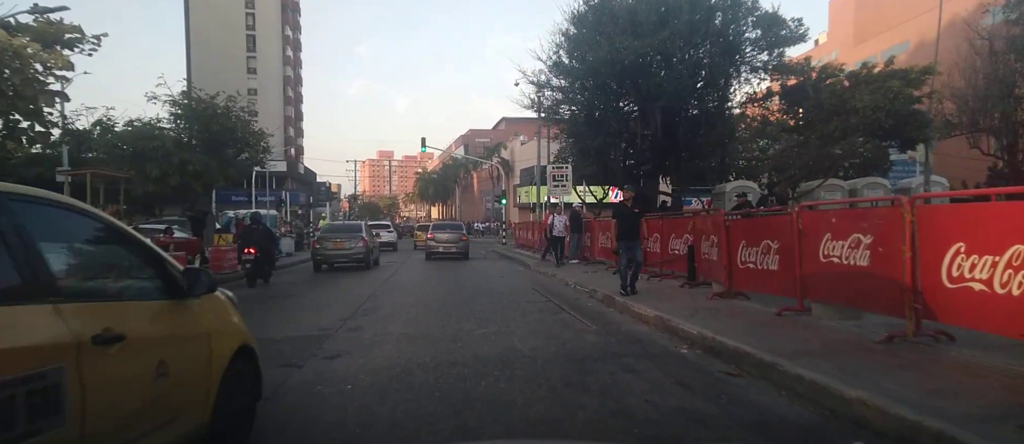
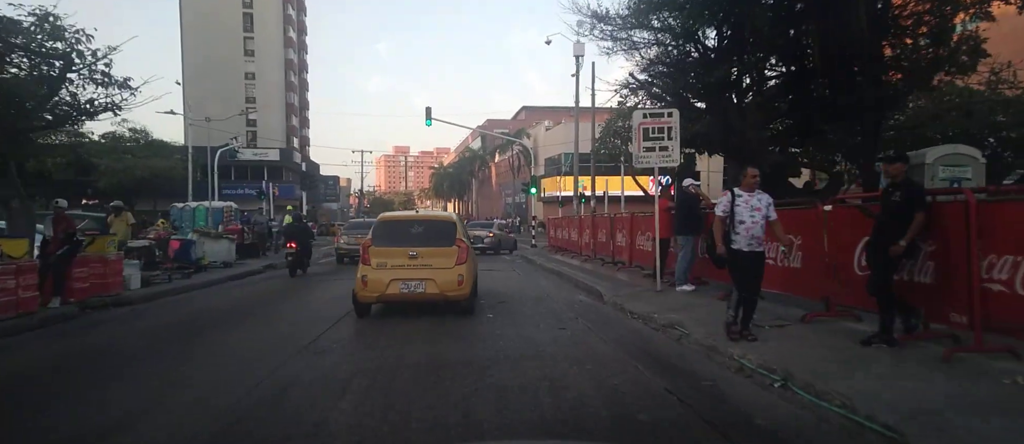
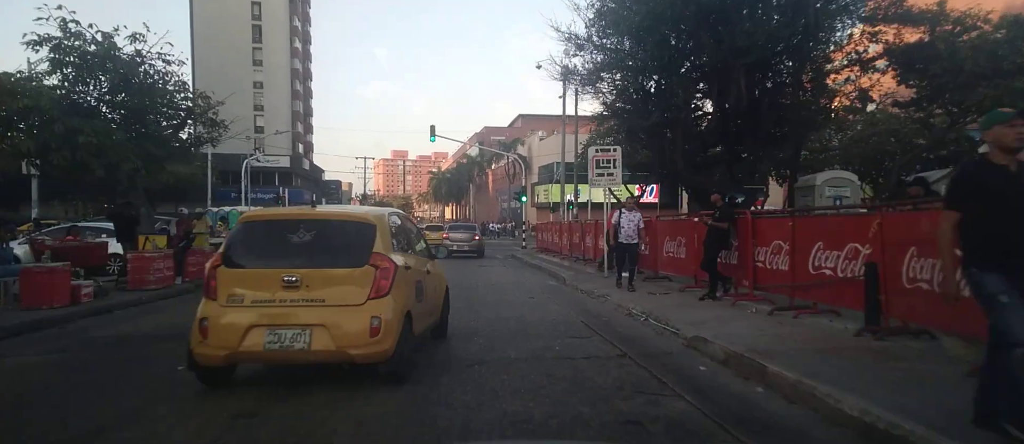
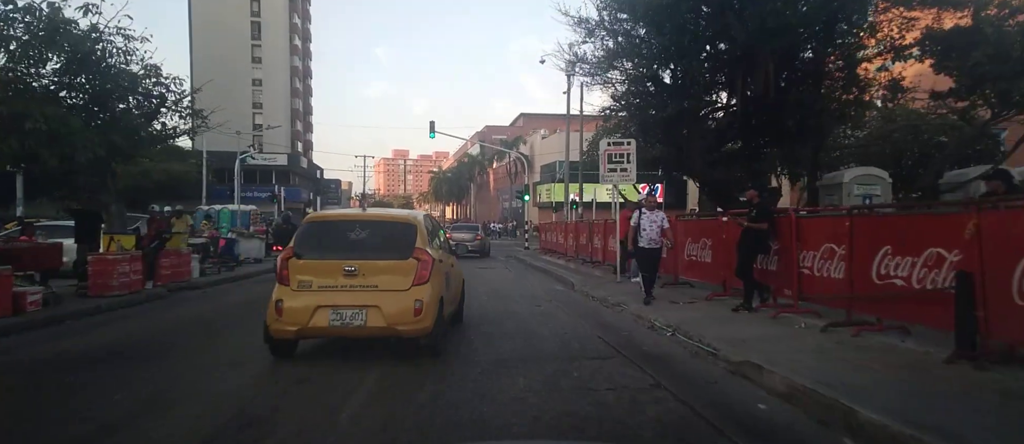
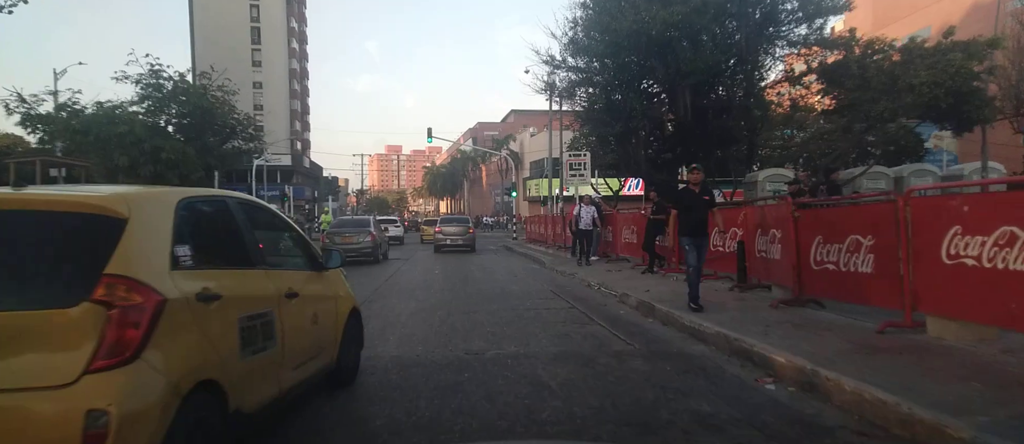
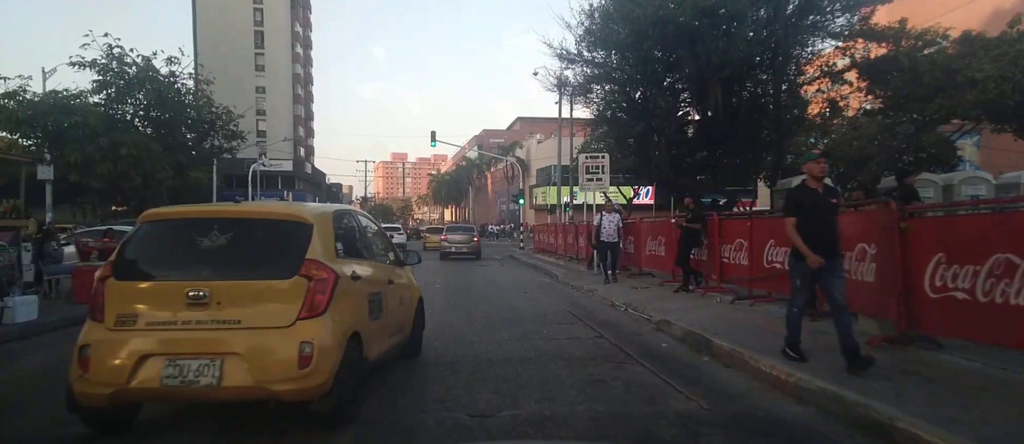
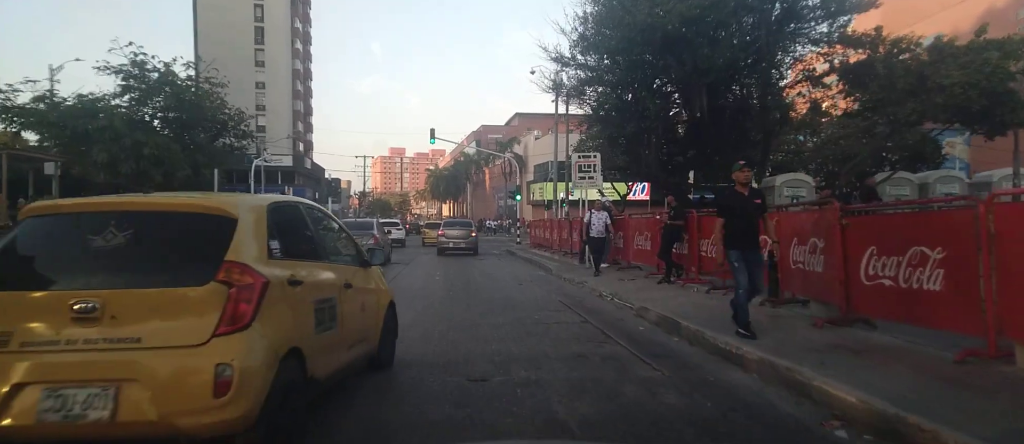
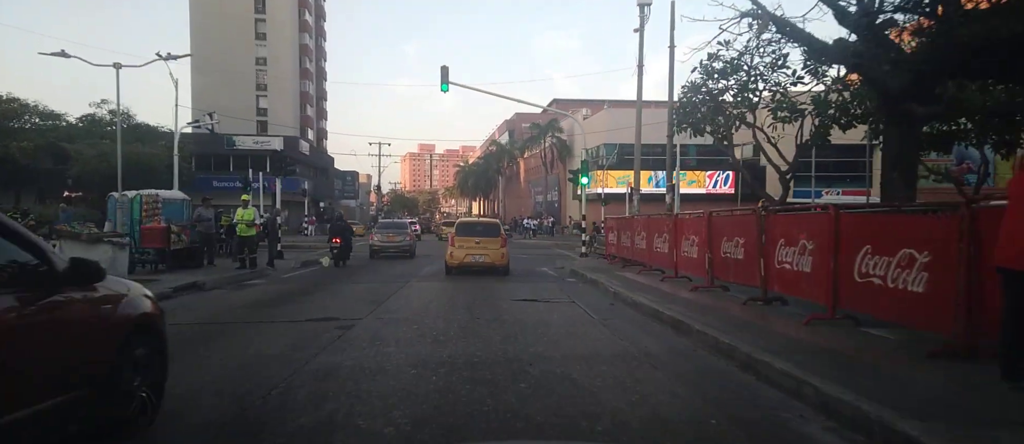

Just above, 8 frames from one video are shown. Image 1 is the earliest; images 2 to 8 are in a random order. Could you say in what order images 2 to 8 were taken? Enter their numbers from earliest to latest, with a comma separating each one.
5, 7, 6, 3, 4, 2, 8
